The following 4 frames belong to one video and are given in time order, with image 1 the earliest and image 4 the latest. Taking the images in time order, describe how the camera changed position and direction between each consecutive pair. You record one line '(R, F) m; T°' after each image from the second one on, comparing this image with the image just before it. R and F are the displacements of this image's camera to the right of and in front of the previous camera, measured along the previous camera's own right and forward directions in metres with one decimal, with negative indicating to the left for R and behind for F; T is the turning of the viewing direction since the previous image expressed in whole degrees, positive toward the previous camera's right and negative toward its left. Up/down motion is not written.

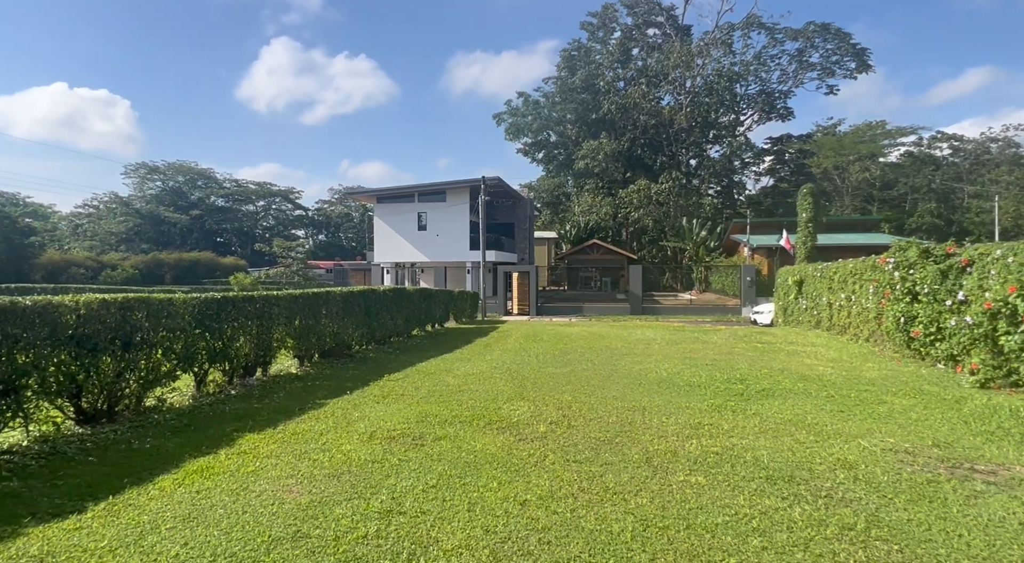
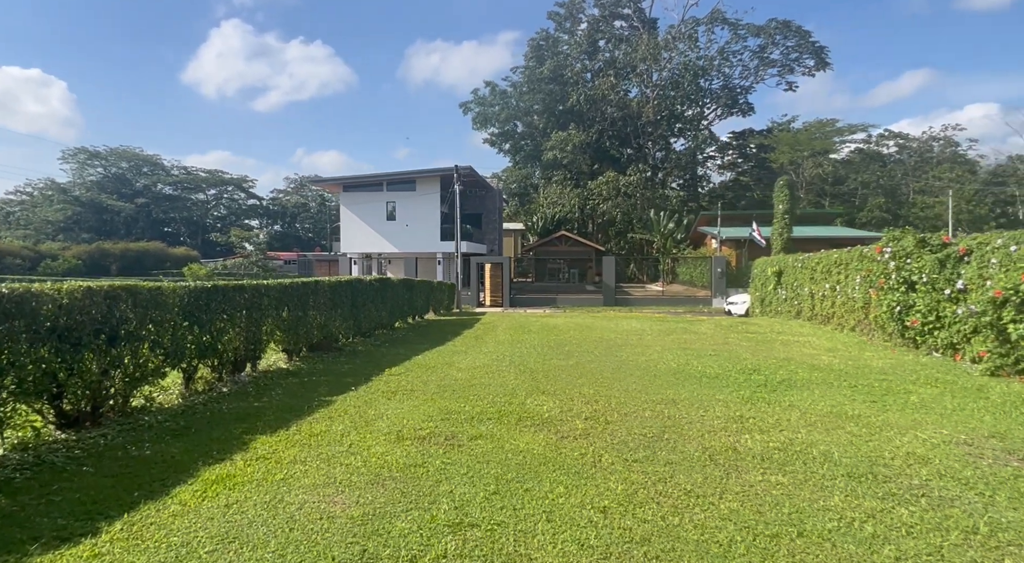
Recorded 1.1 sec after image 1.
(-0.6, +0.4) m; +4°
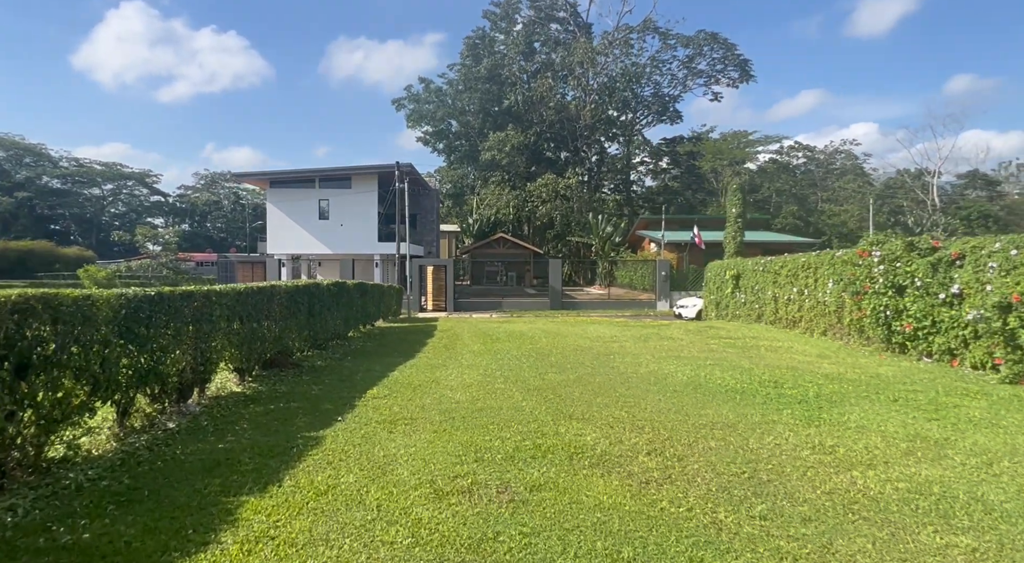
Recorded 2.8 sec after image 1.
(-0.8, +1.0) m; +7°
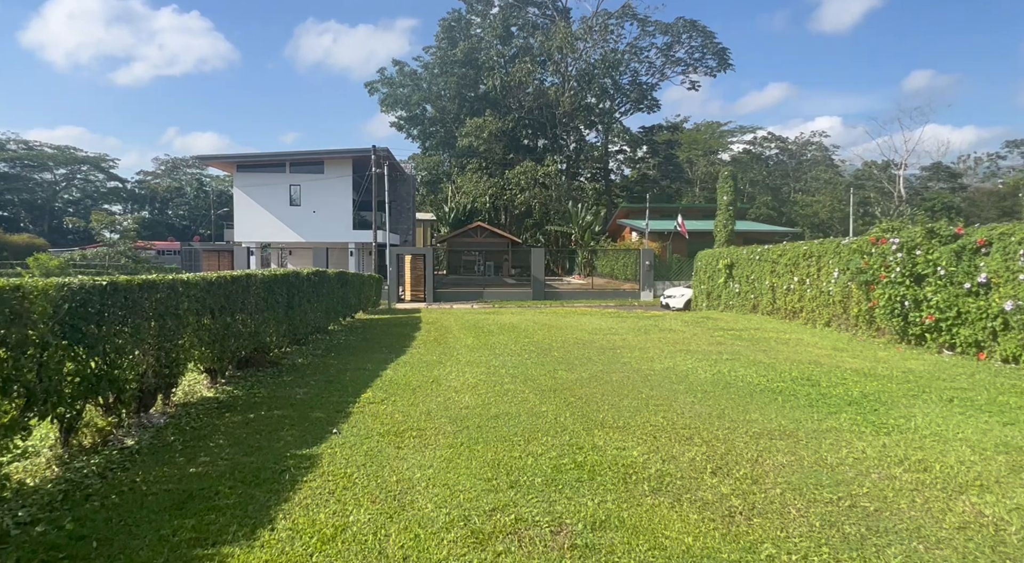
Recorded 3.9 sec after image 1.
(-0.4, +0.7) m; +3°
